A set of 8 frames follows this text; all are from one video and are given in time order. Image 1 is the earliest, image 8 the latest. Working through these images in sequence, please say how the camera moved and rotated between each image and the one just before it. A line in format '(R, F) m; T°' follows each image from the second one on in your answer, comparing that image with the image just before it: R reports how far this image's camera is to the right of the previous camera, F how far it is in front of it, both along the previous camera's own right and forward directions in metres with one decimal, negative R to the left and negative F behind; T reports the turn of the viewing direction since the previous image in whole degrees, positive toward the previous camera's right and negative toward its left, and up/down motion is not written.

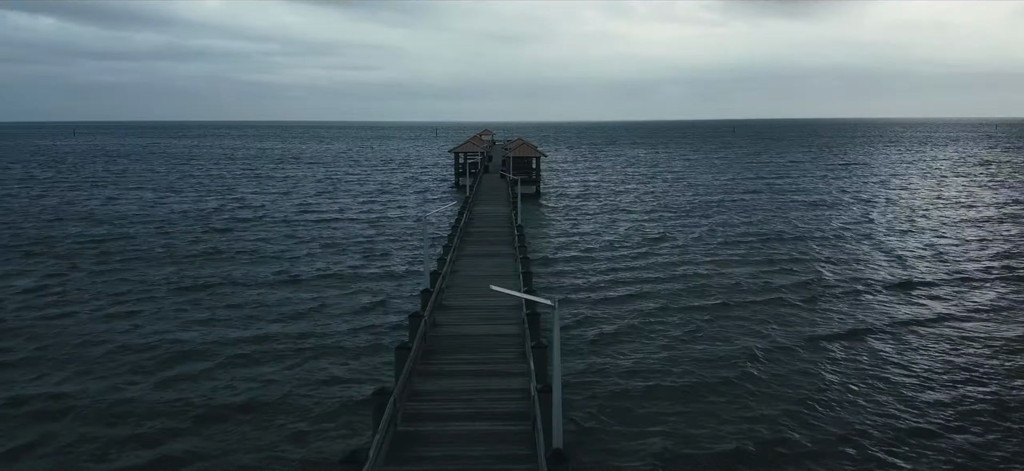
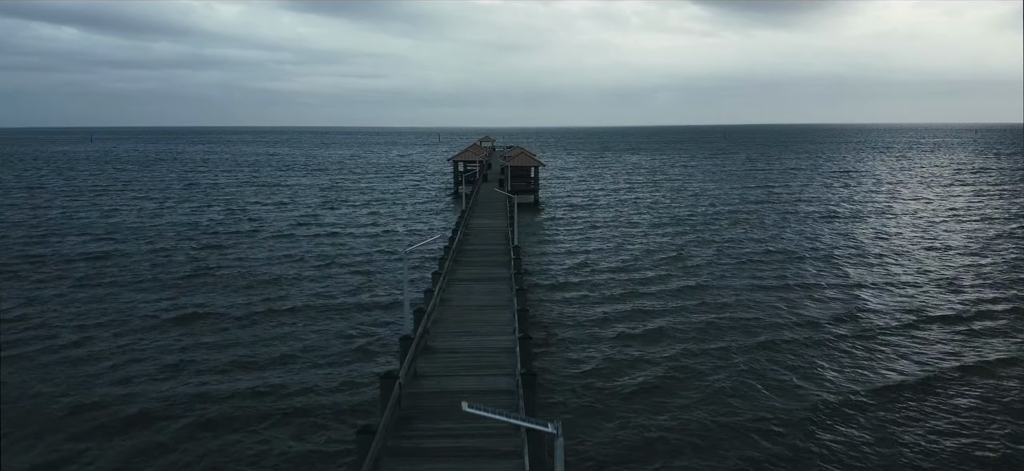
(+0.1, +2.6) m; 0°
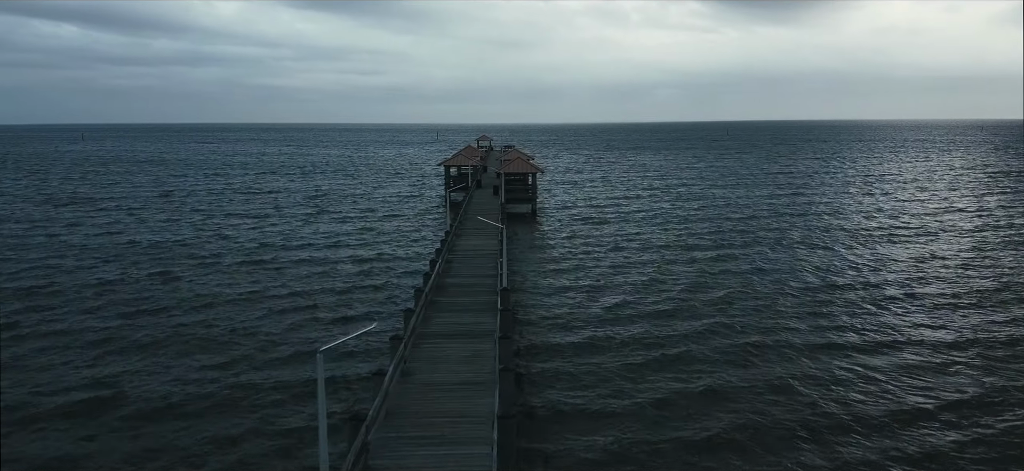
(+0.3, +4.5) m; 0°
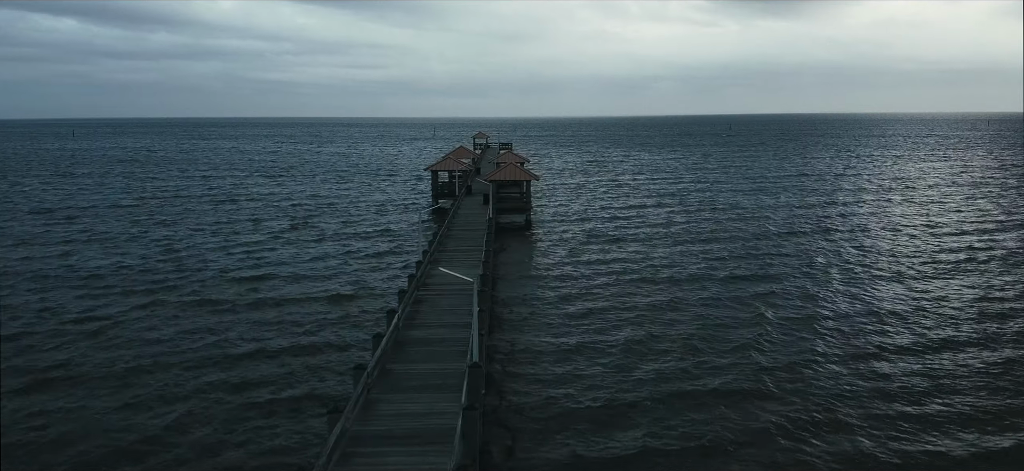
(+0.4, +4.2) m; 0°
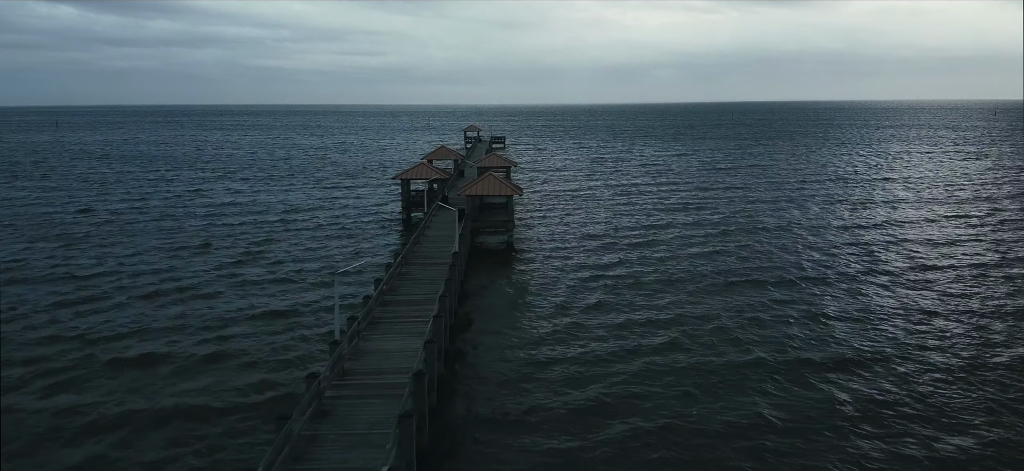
(+0.8, +7.0) m; 0°
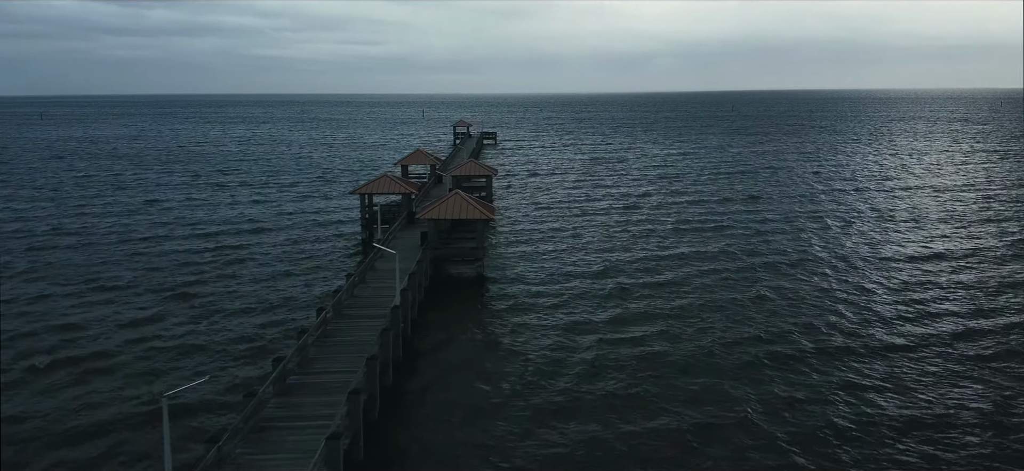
(+0.7, +5.7) m; 0°
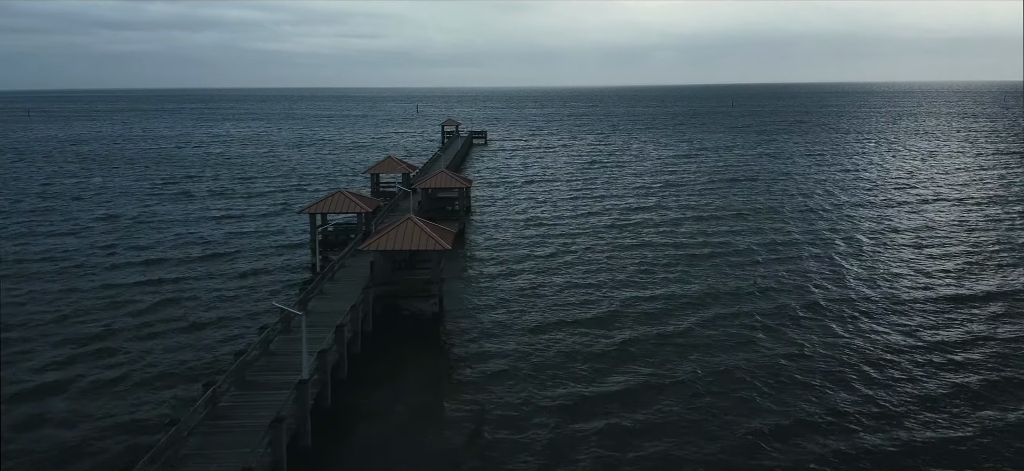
(+0.8, +4.8) m; 0°
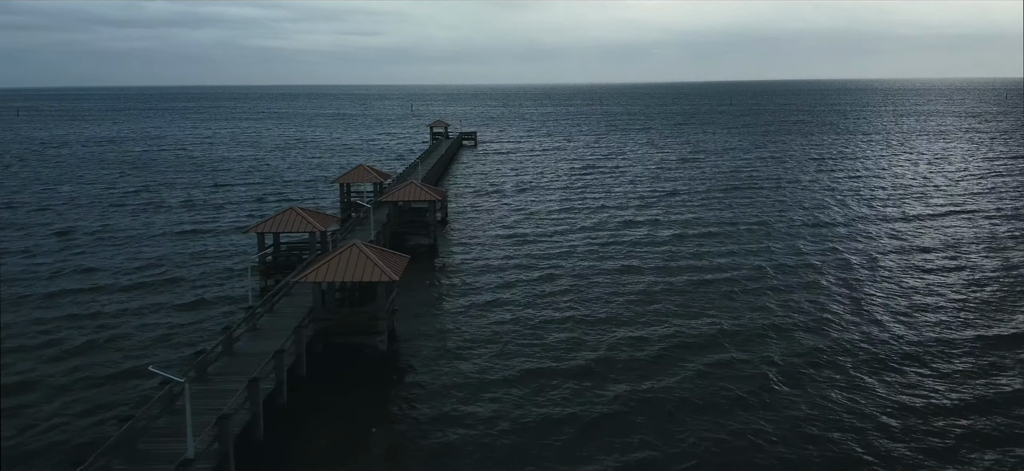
(+0.8, +3.6) m; 0°
